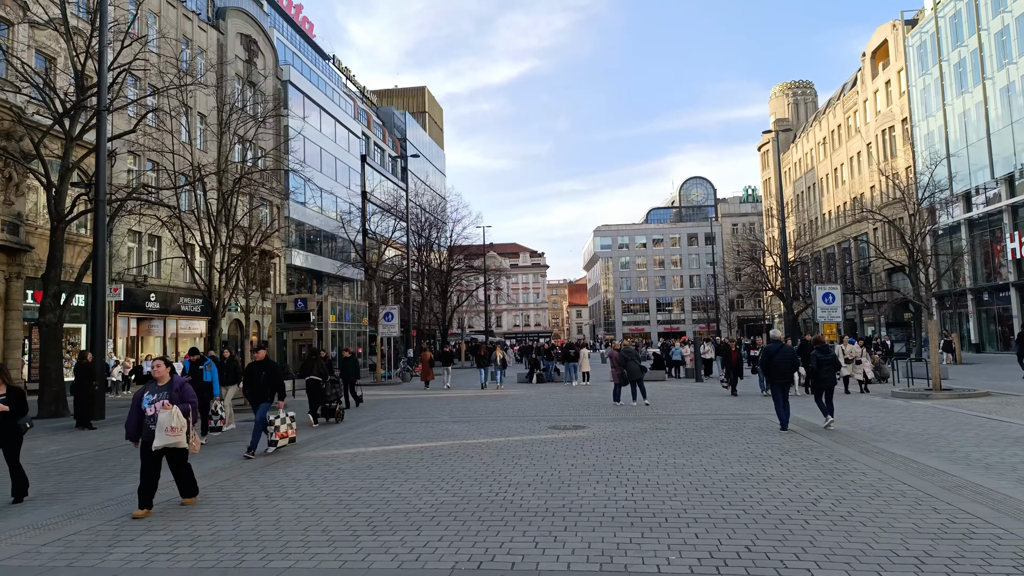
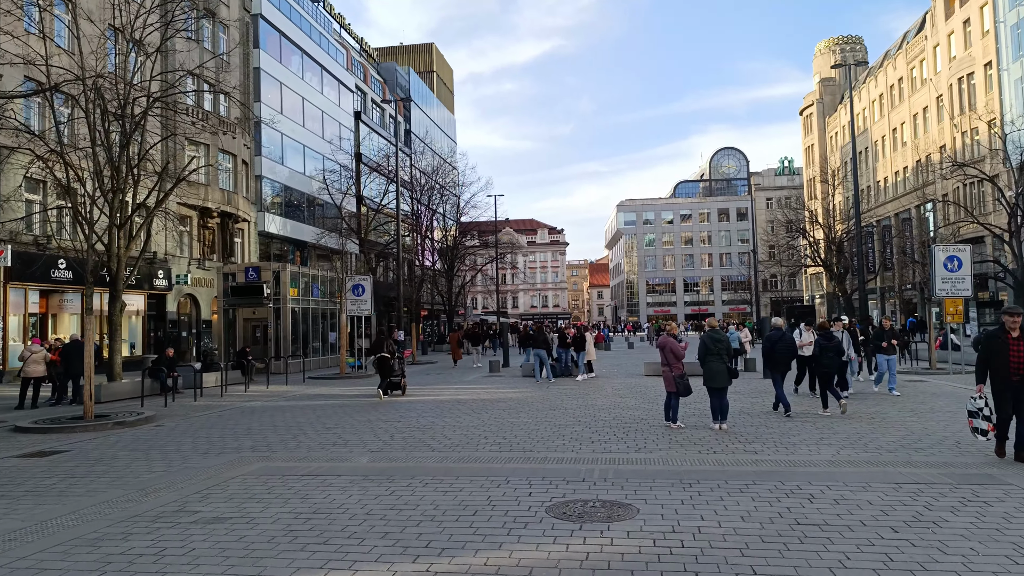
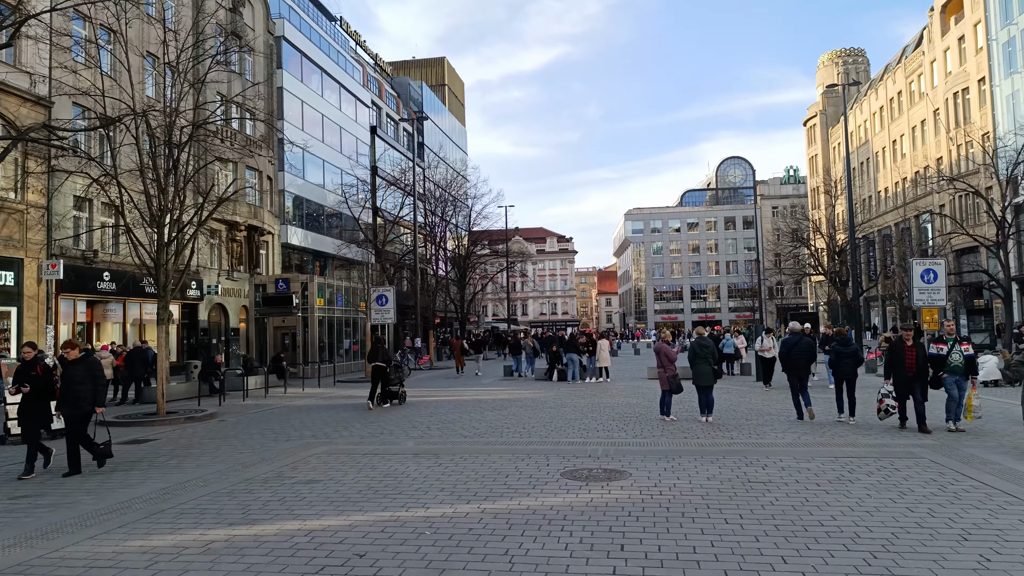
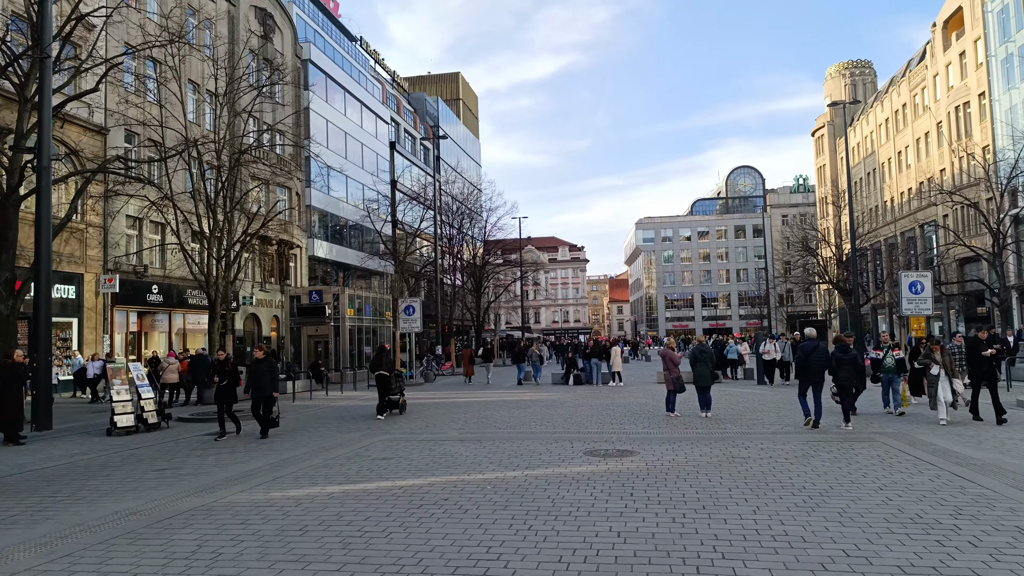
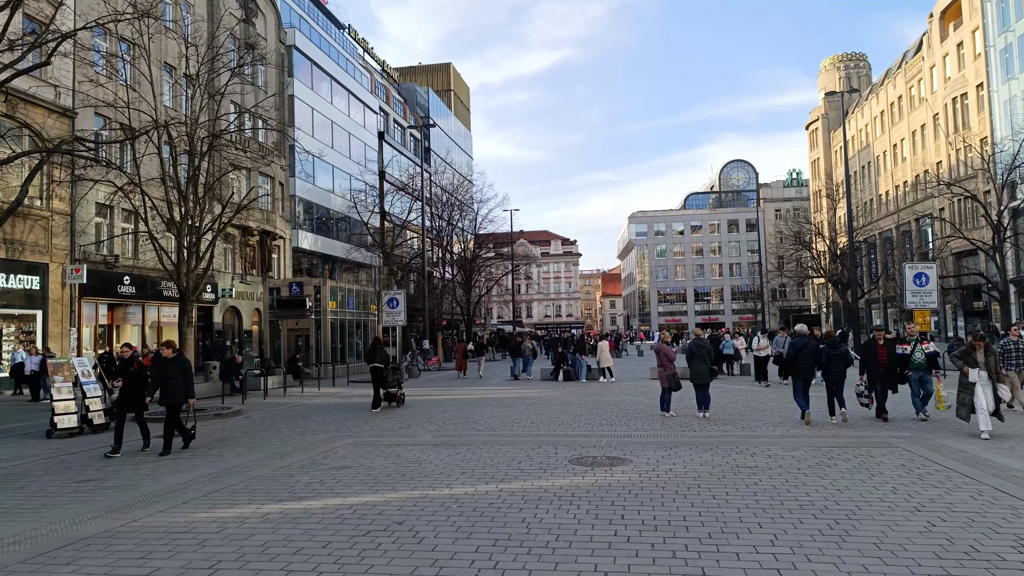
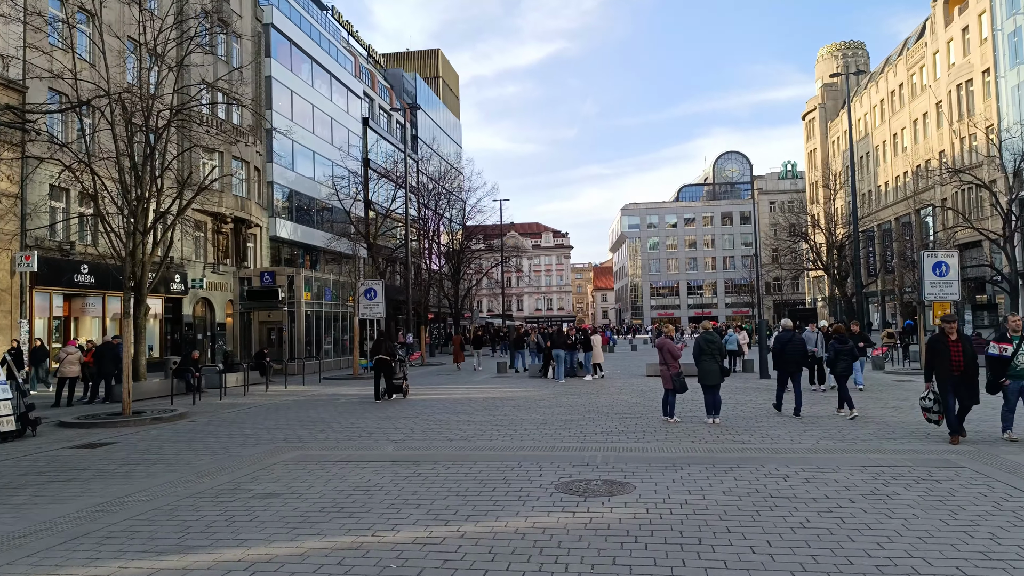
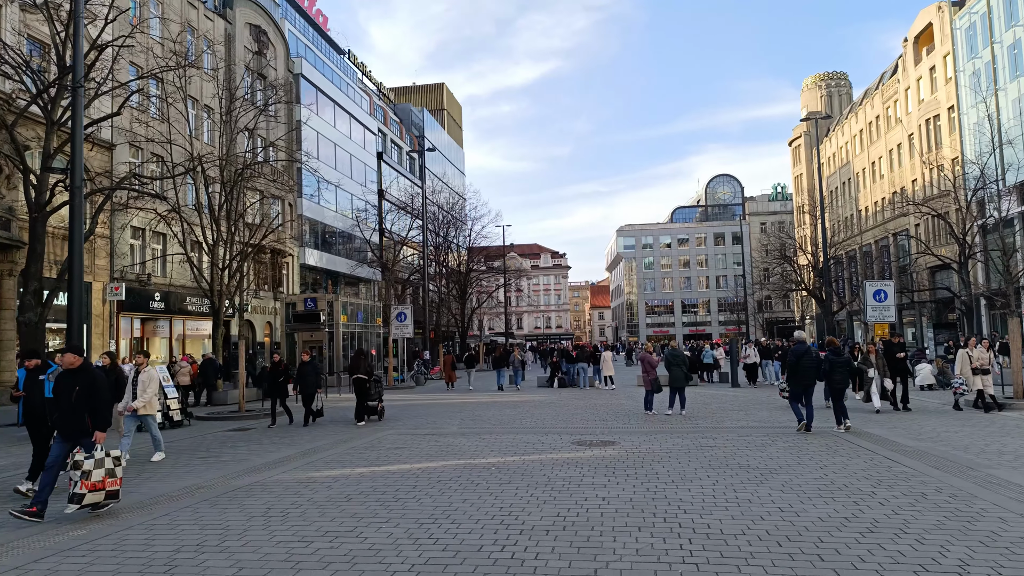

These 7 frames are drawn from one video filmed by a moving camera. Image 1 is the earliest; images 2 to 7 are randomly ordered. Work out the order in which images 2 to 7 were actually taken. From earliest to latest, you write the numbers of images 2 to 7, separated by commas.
7, 4, 5, 3, 6, 2
